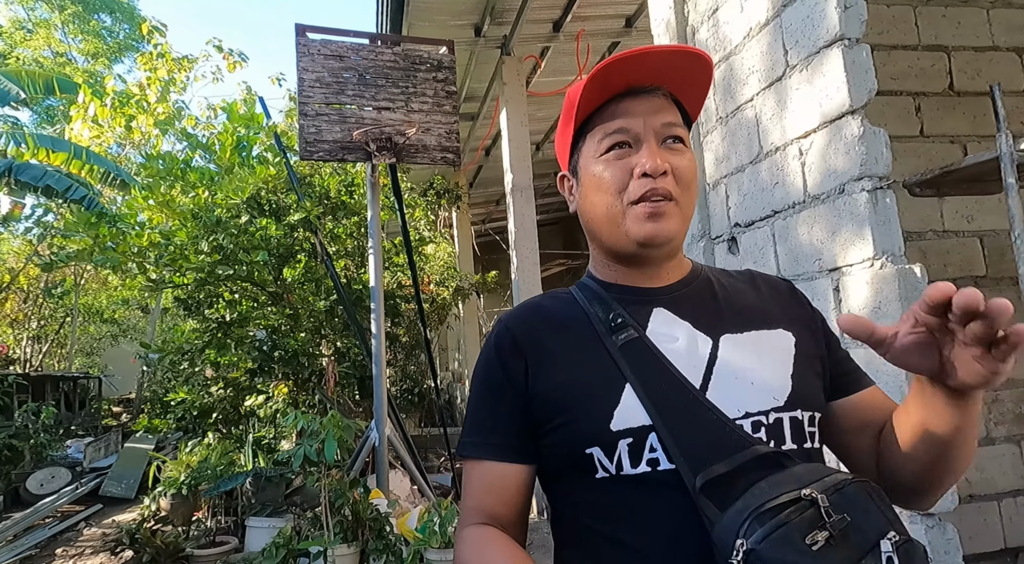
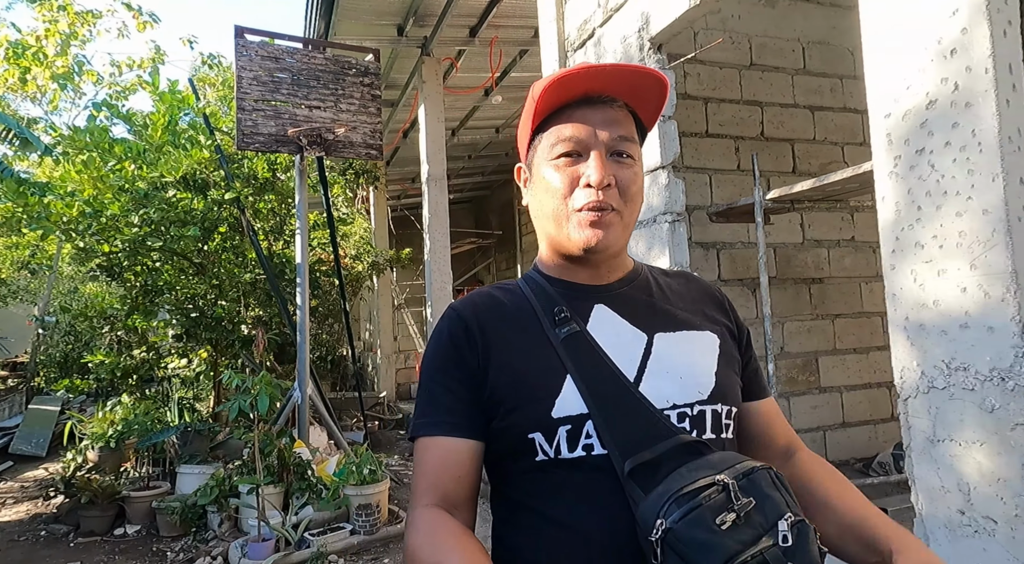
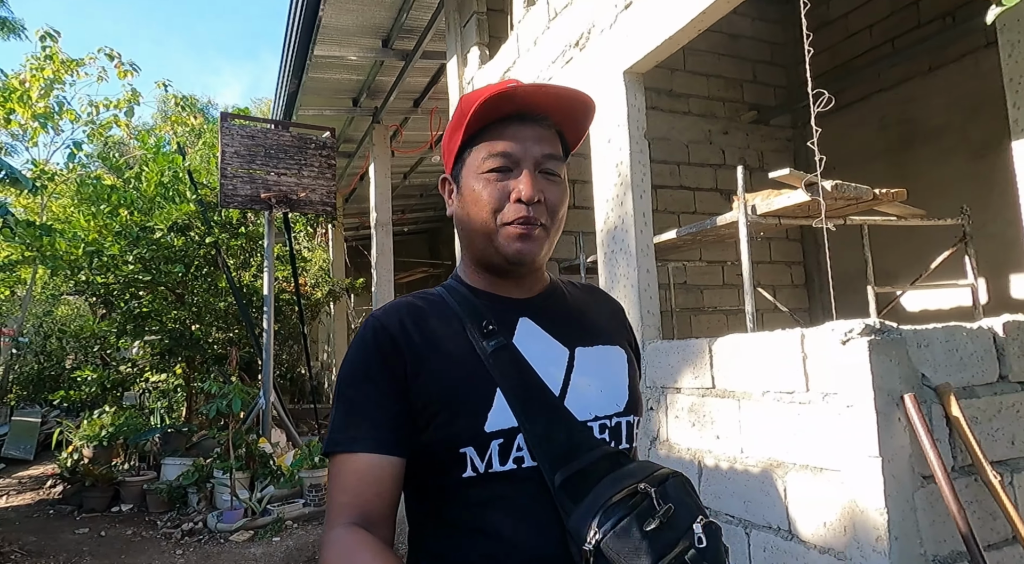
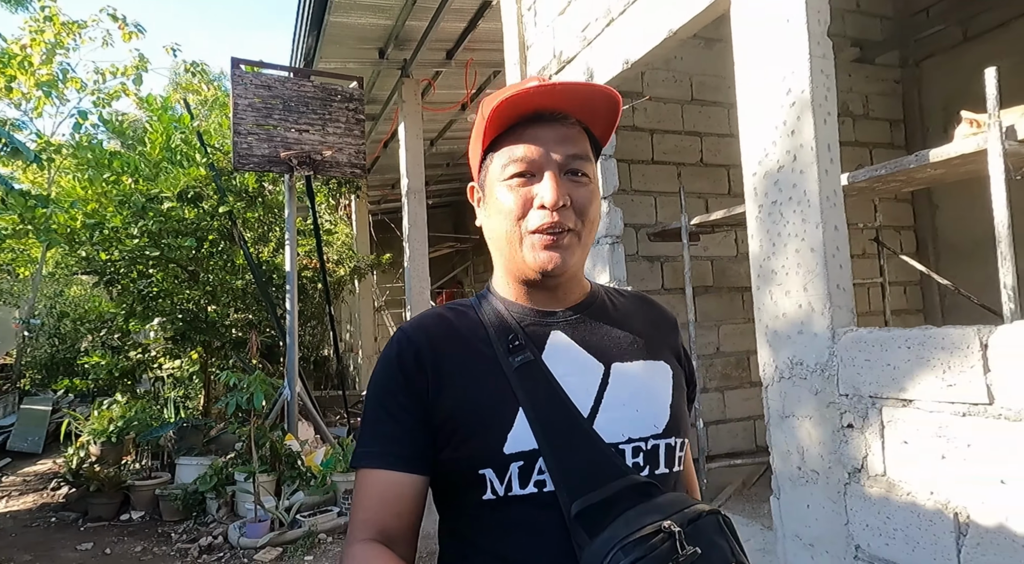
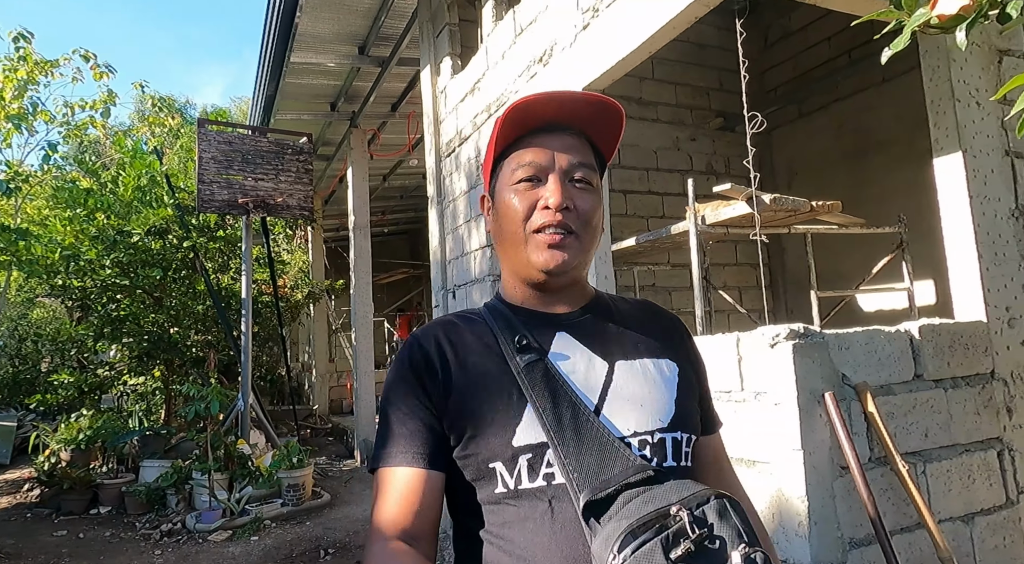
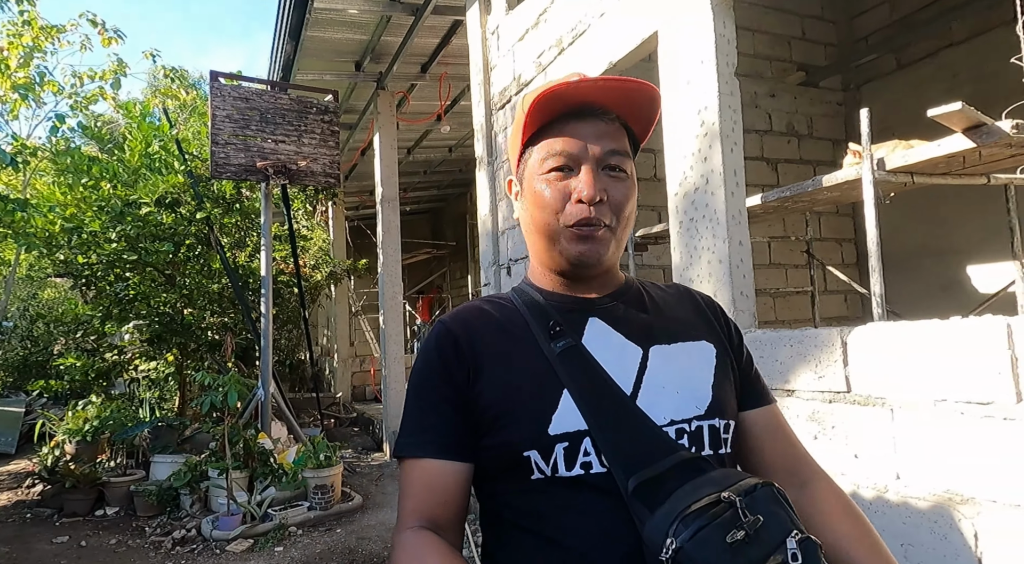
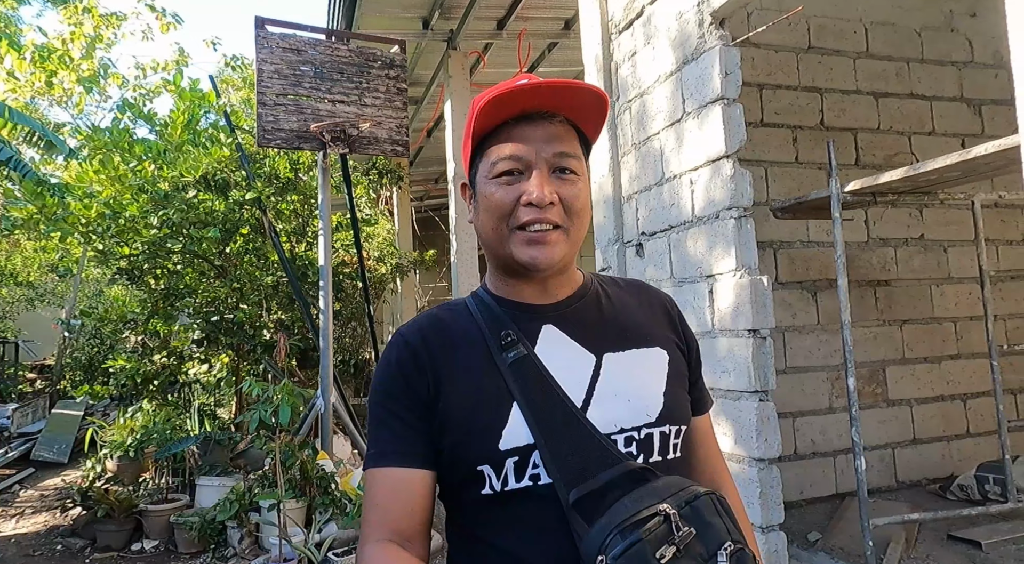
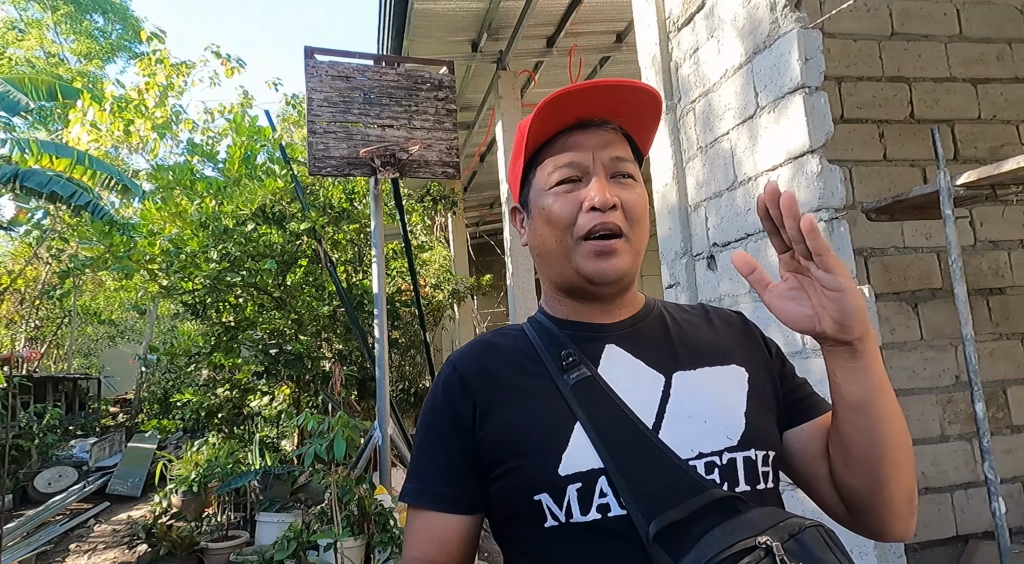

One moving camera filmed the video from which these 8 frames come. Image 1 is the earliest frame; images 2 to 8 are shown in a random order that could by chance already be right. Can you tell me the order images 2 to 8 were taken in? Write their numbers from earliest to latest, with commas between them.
8, 7, 2, 4, 6, 3, 5
